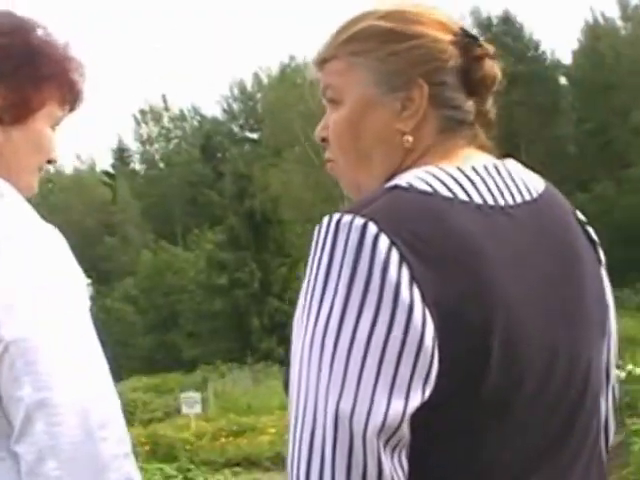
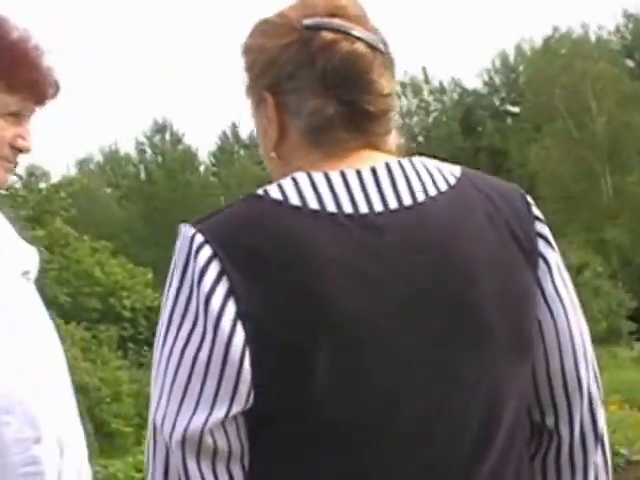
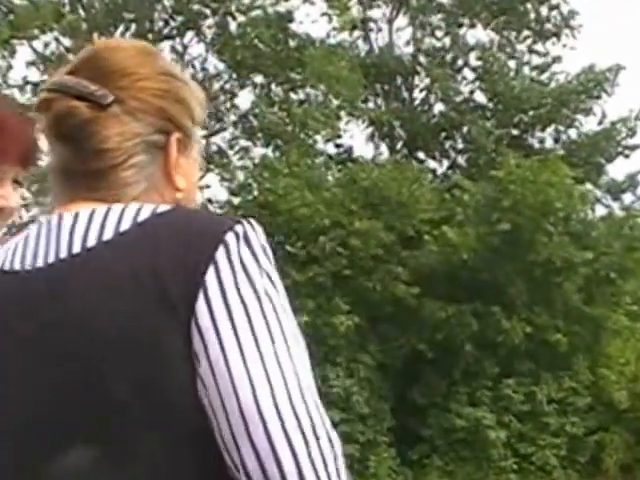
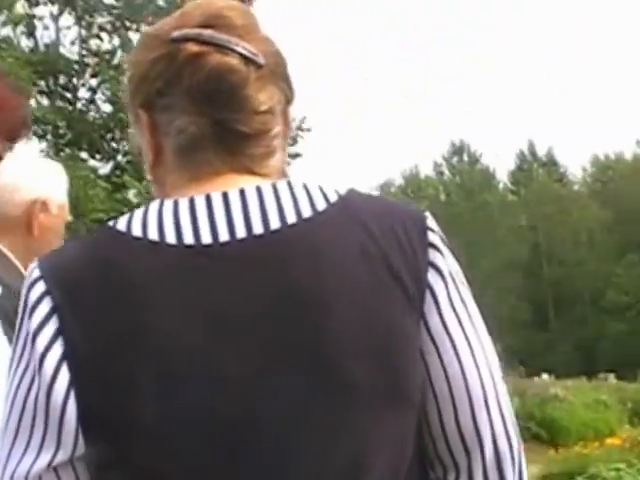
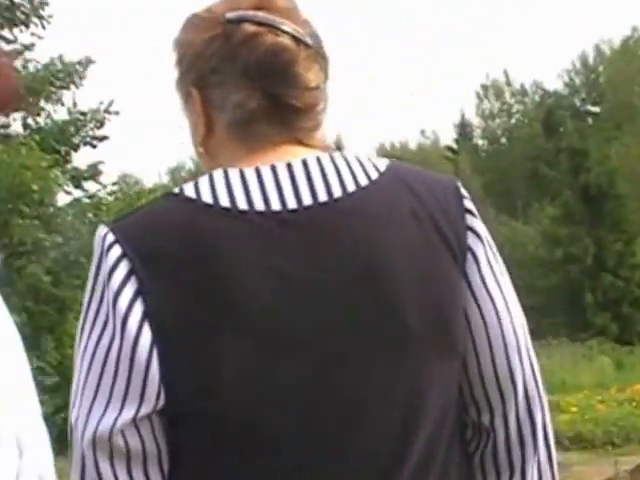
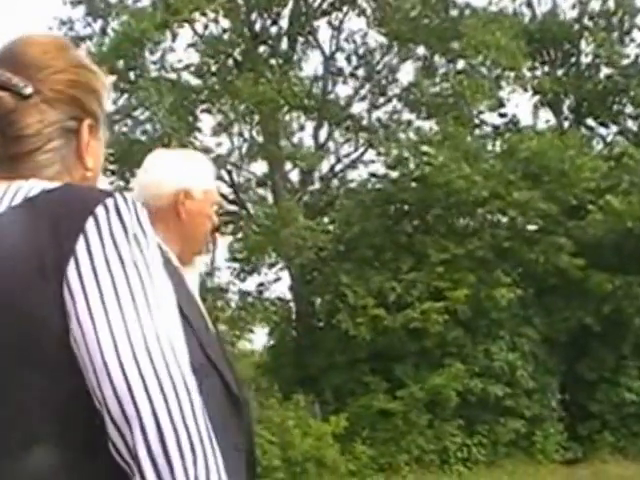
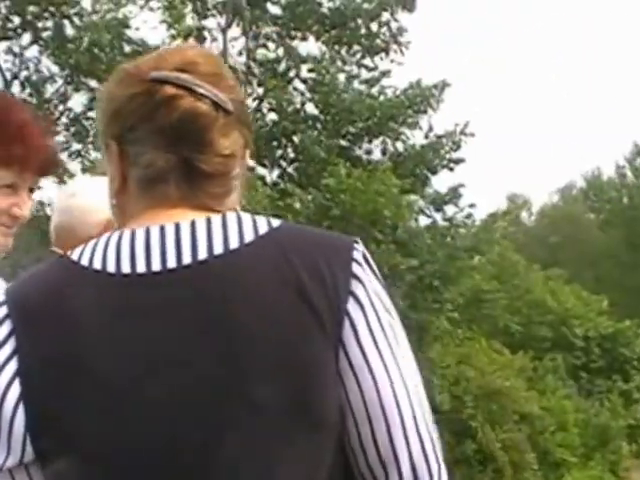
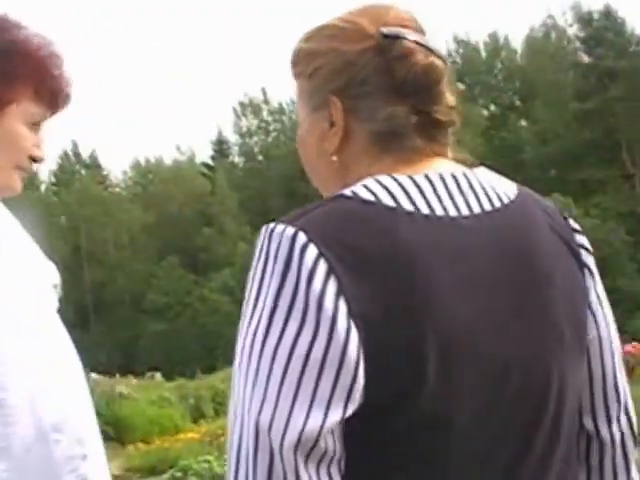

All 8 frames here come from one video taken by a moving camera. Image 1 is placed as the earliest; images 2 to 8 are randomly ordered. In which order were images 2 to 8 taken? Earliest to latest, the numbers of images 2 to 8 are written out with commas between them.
8, 2, 5, 4, 7, 3, 6
